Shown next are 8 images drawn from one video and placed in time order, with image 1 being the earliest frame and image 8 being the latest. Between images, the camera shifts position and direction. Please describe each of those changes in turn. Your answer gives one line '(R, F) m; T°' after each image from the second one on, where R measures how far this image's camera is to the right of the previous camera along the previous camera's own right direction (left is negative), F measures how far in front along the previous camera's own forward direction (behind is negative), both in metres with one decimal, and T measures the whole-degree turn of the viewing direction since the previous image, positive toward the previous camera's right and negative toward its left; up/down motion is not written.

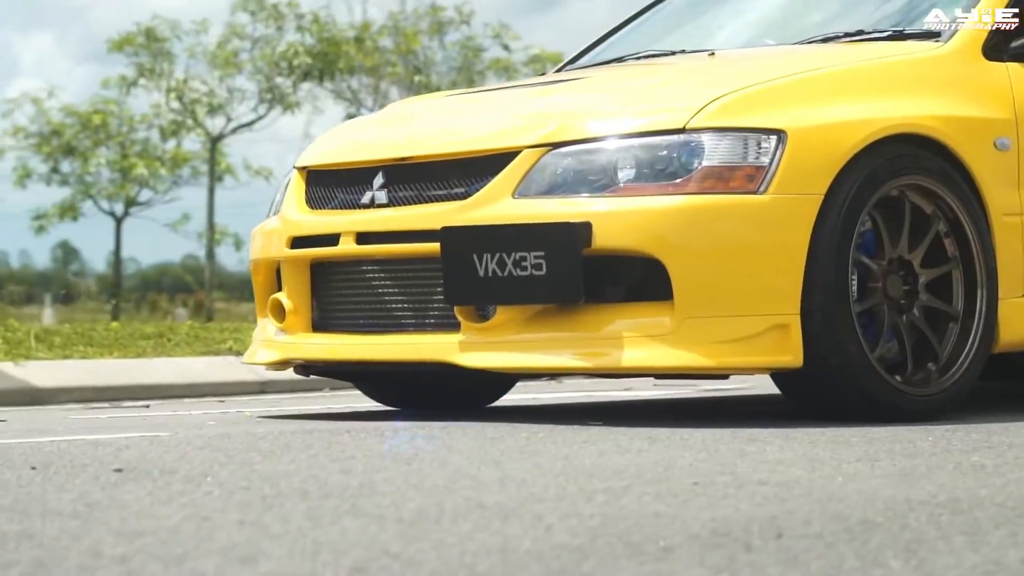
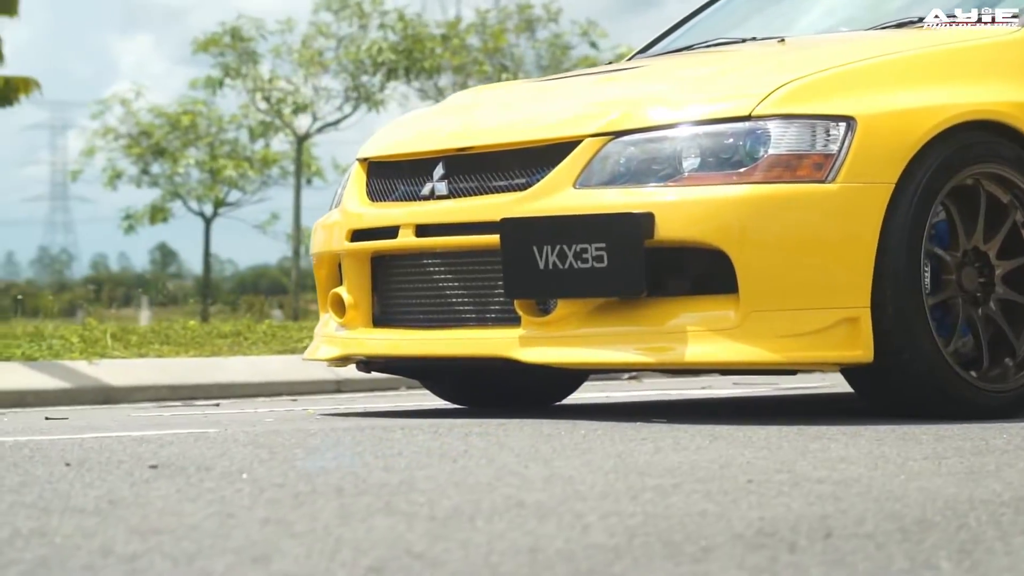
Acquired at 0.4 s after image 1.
(+0.1, +0.1) m; -2°
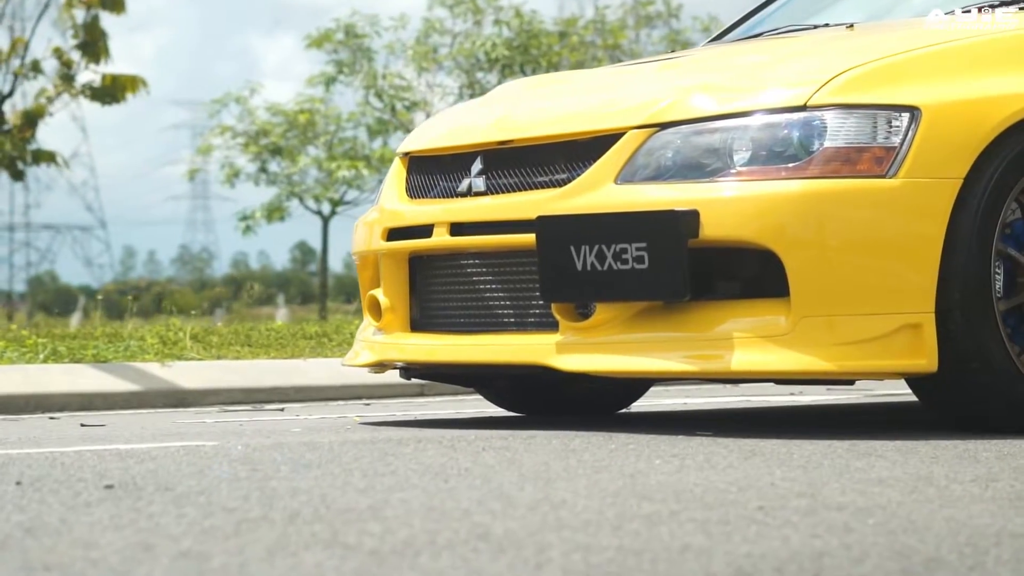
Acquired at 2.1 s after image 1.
(+0.2, +0.4) m; -3°
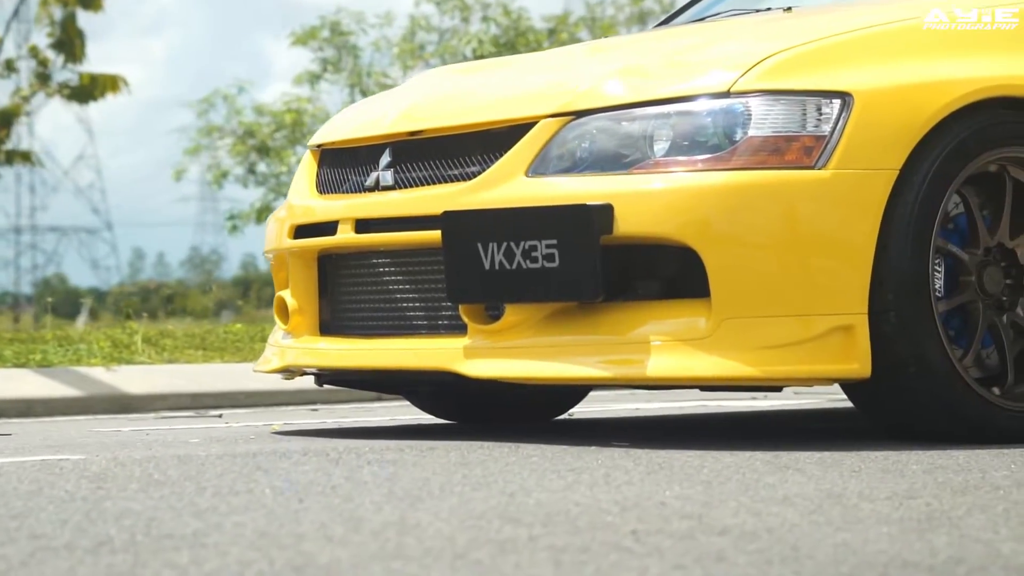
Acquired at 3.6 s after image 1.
(+0.2, +0.3) m; 0°
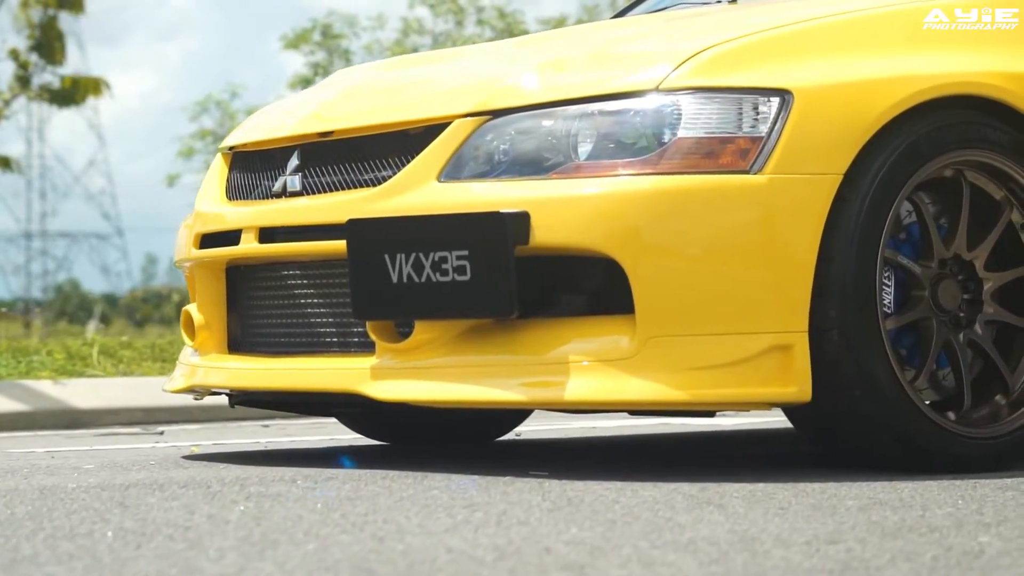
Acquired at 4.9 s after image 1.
(+0.2, +0.4) m; 0°
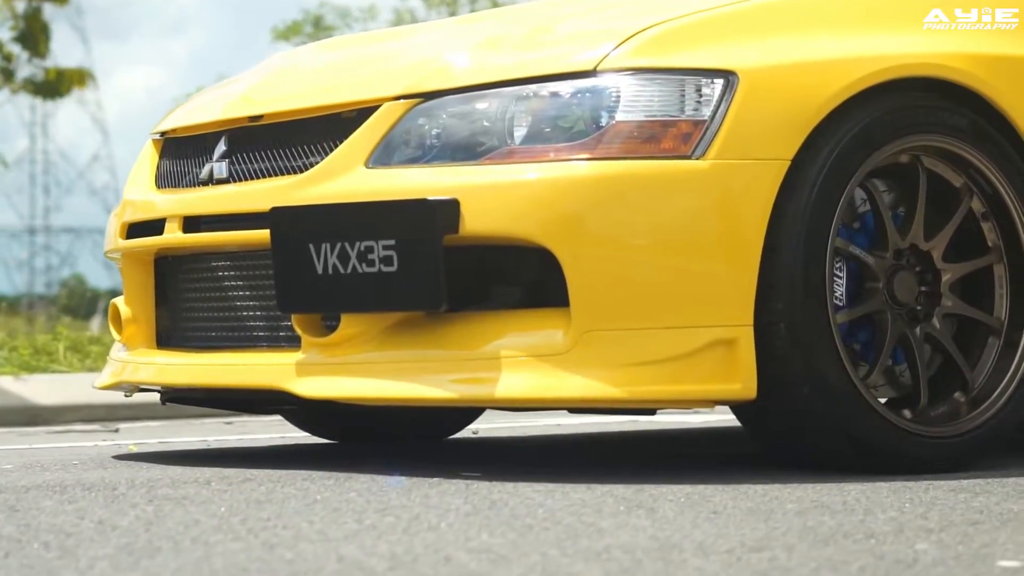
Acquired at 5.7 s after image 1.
(+0.1, +0.2) m; 0°
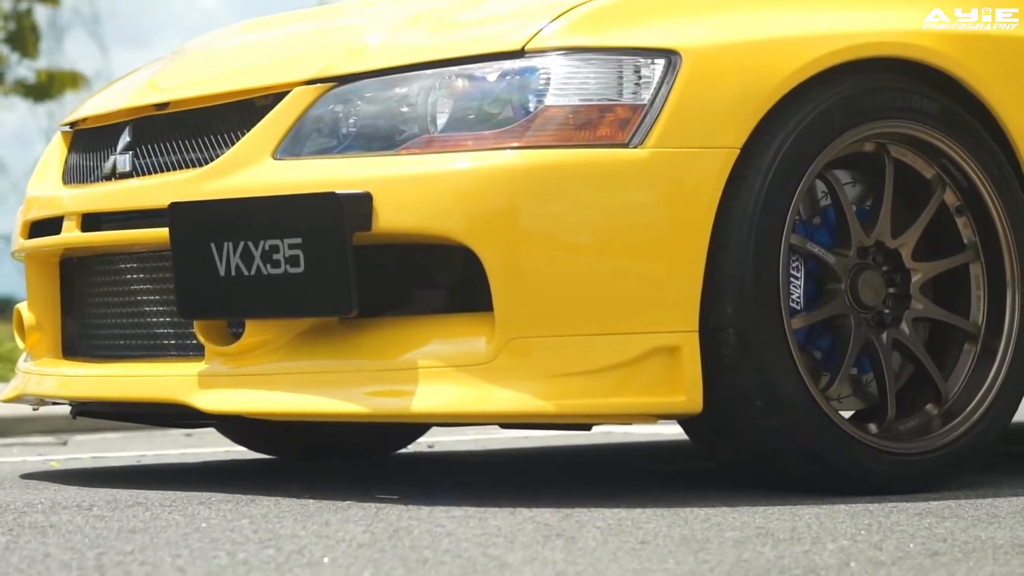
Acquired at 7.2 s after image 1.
(+0.2, +0.4) m; -1°
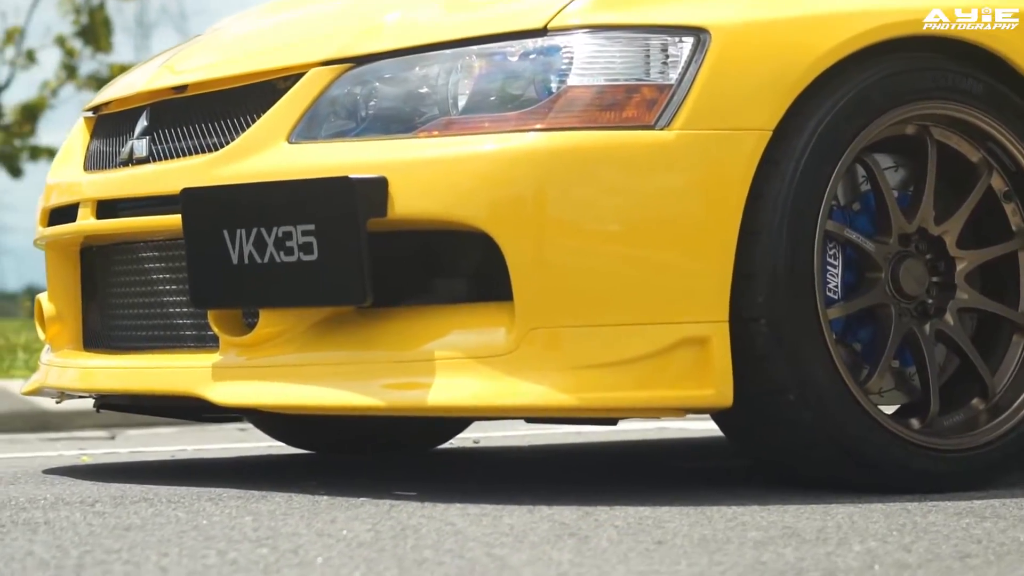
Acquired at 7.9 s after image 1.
(+0.1, +0.1) m; -2°
